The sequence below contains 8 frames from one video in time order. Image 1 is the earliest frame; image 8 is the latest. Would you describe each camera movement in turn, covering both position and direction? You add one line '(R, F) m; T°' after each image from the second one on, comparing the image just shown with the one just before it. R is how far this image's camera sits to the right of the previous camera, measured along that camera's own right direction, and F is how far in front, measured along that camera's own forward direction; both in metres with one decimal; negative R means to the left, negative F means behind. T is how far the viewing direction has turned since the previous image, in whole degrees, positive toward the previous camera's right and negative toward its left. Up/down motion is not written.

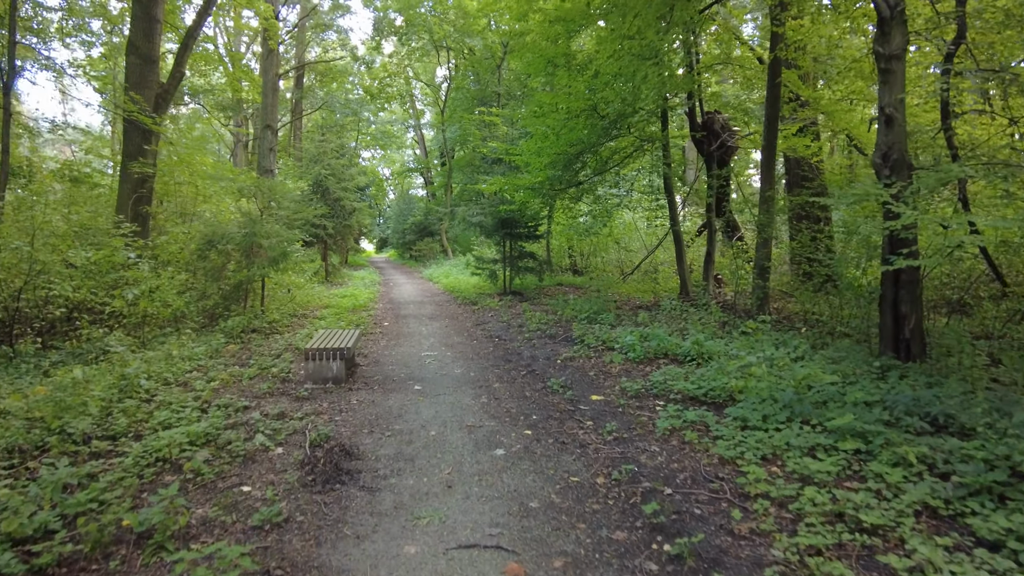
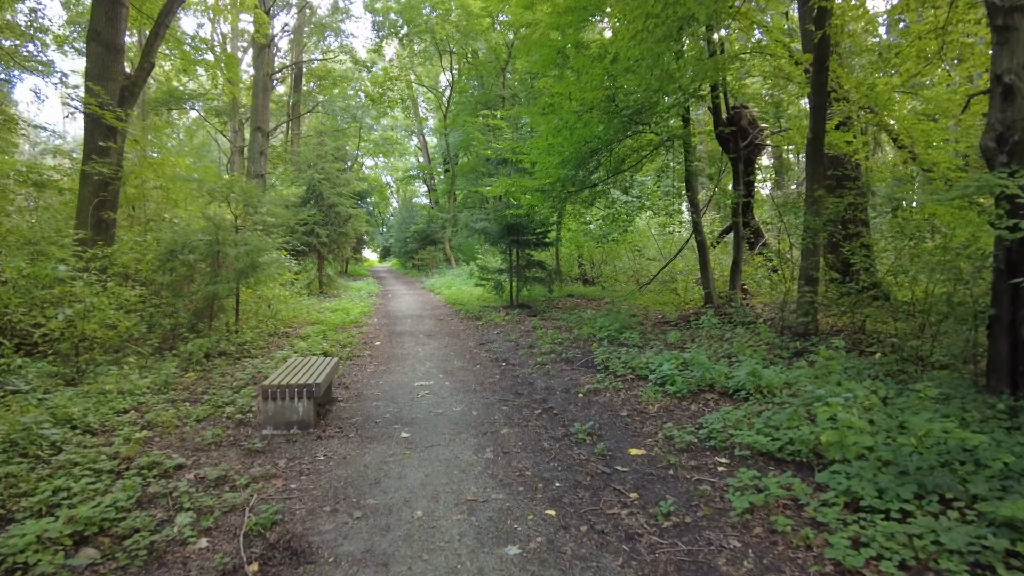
(-0.1, +1.1) m; 0°
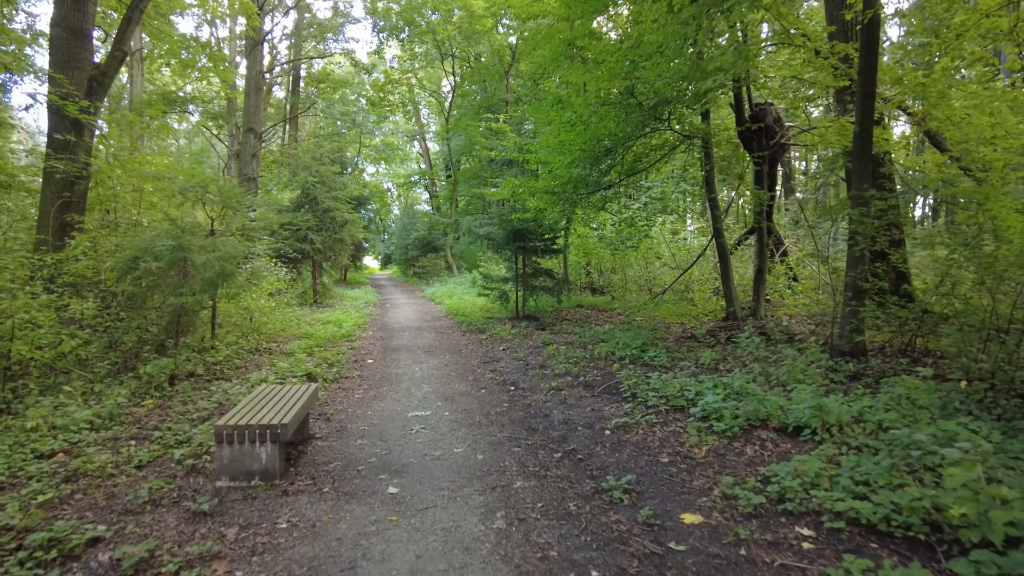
(-0.1, +0.9) m; 0°
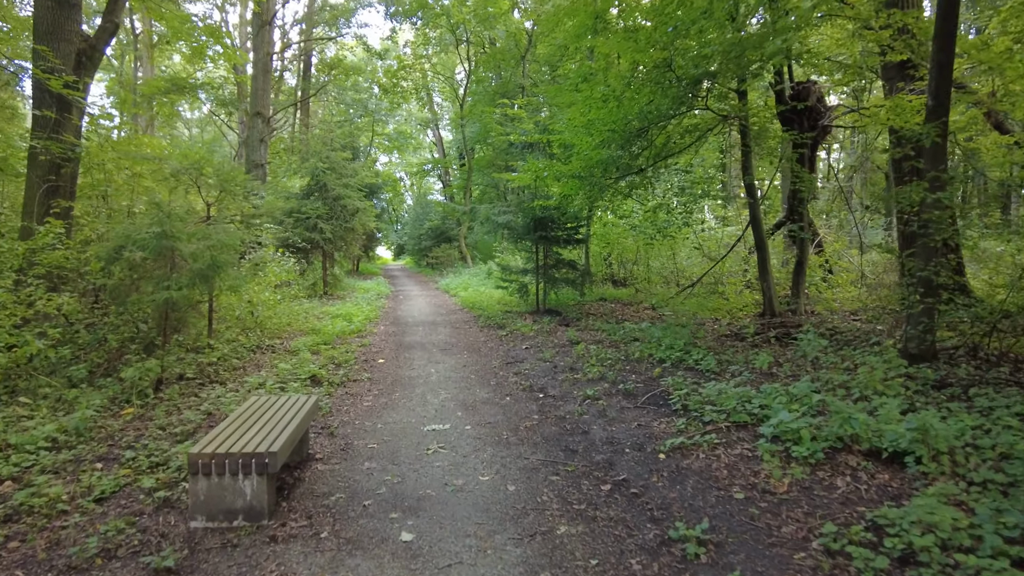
(-0.1, +0.7) m; -1°
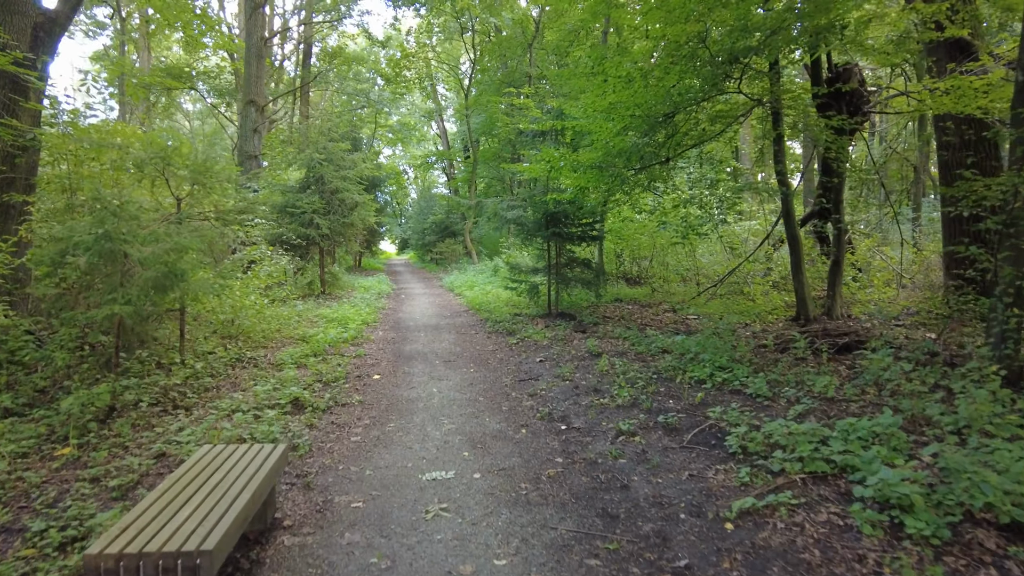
(-0.1, +0.8) m; 0°
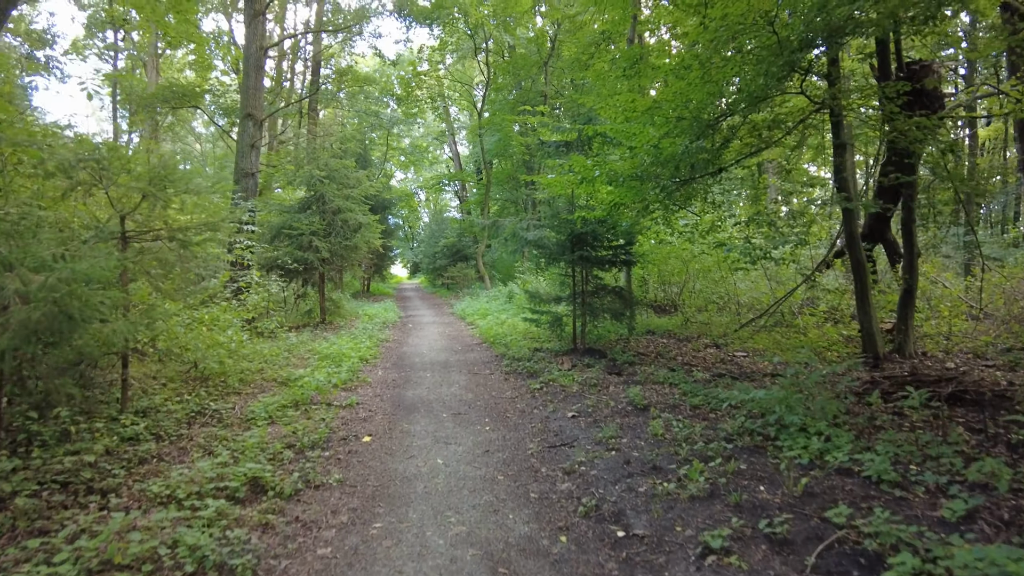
(-0.1, +1.2) m; -1°
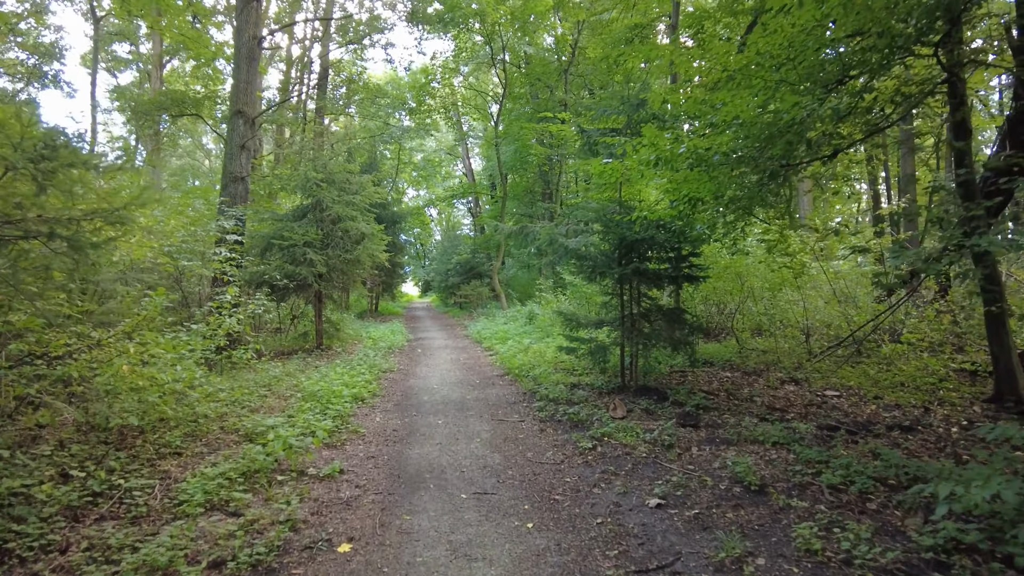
(-0.2, +1.7) m; -1°
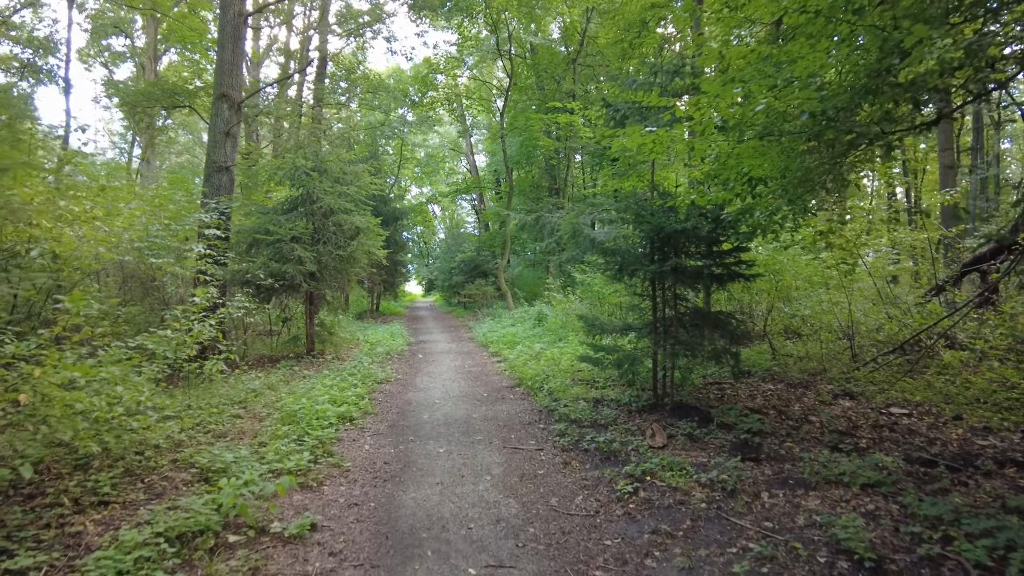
(-0.1, +1.0) m; 0°
